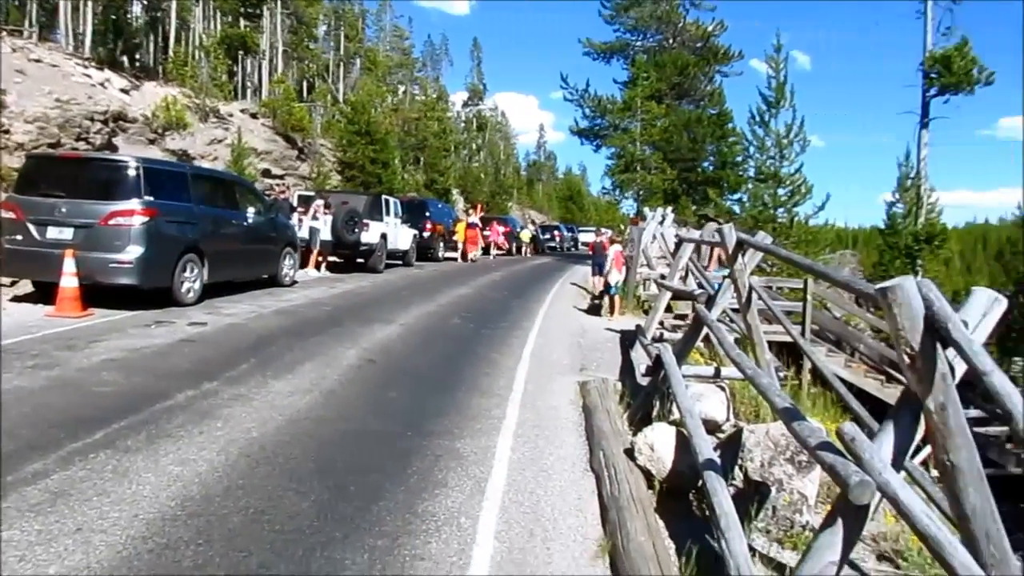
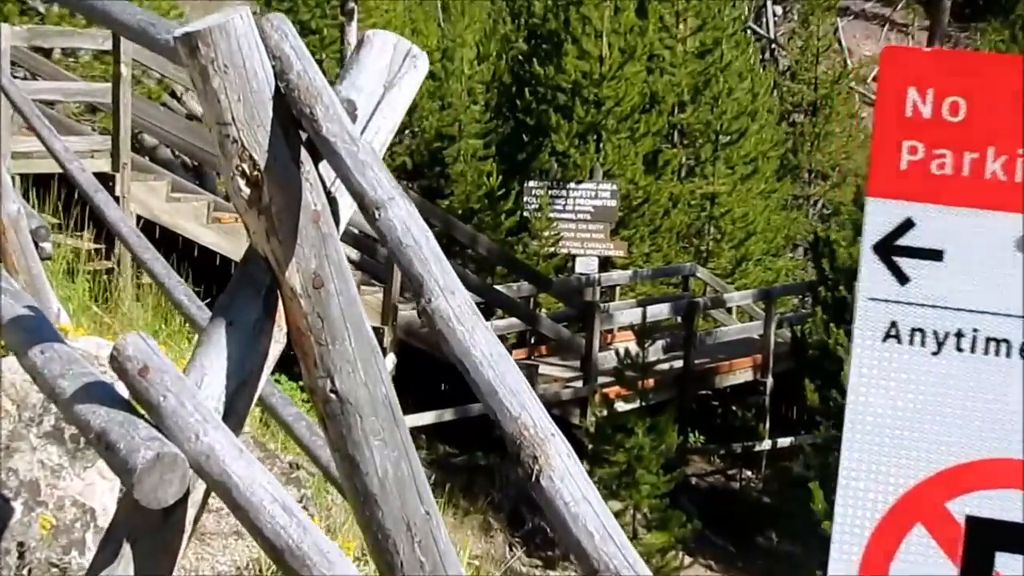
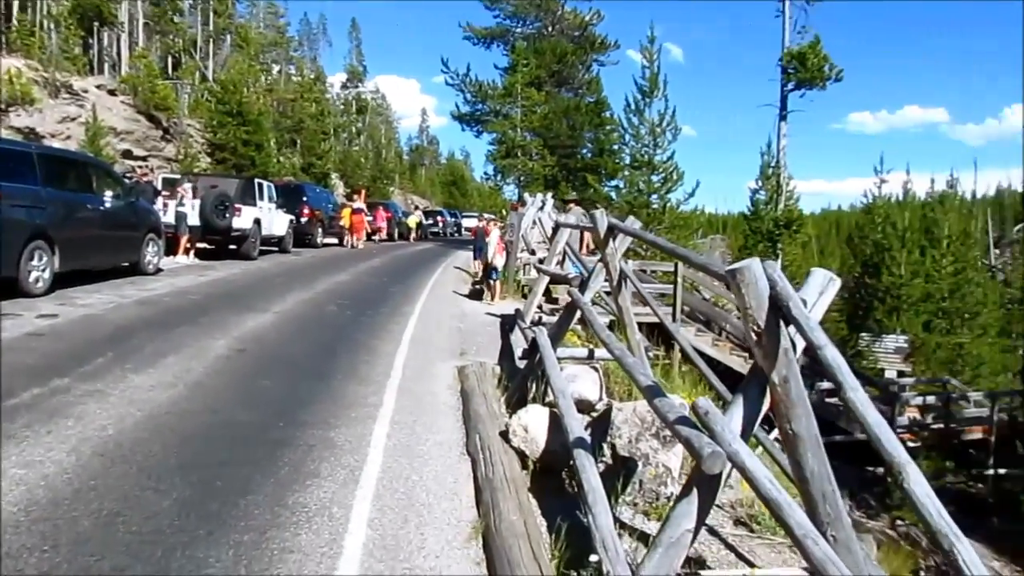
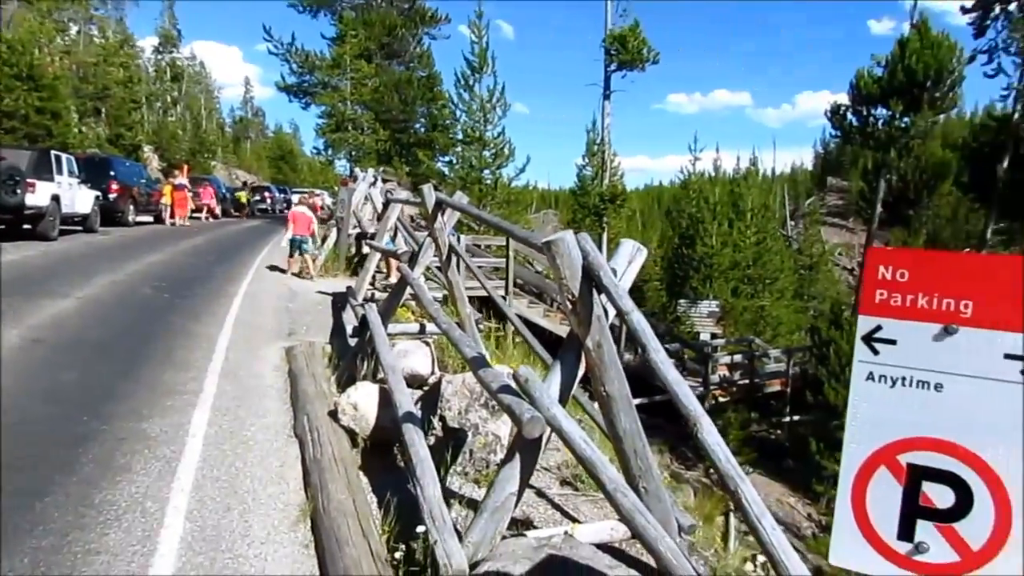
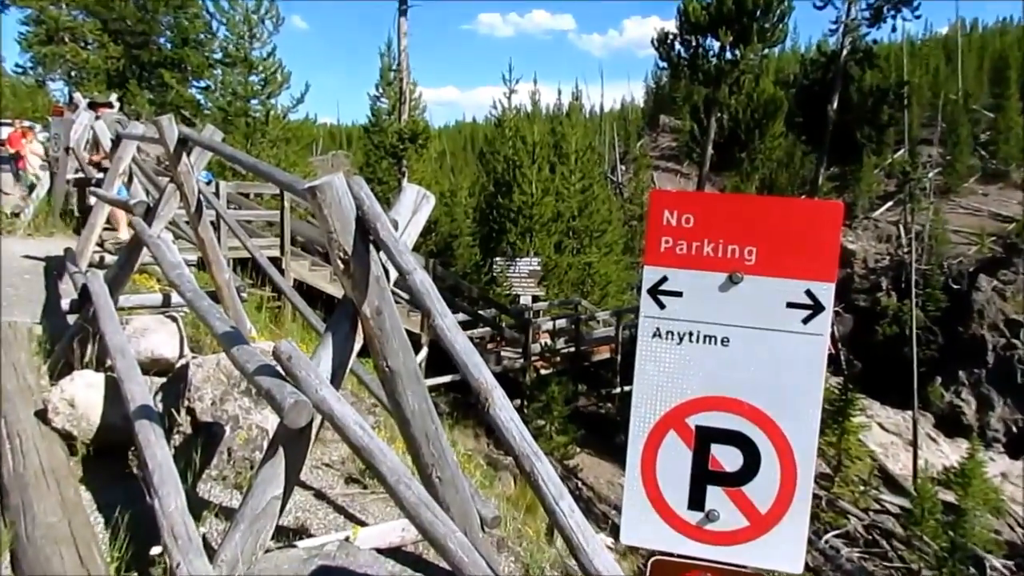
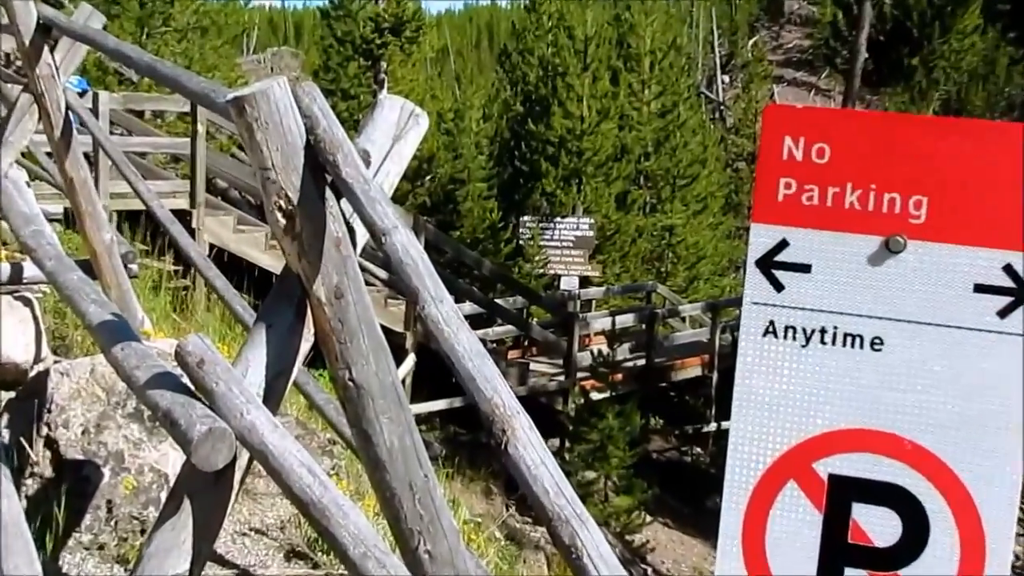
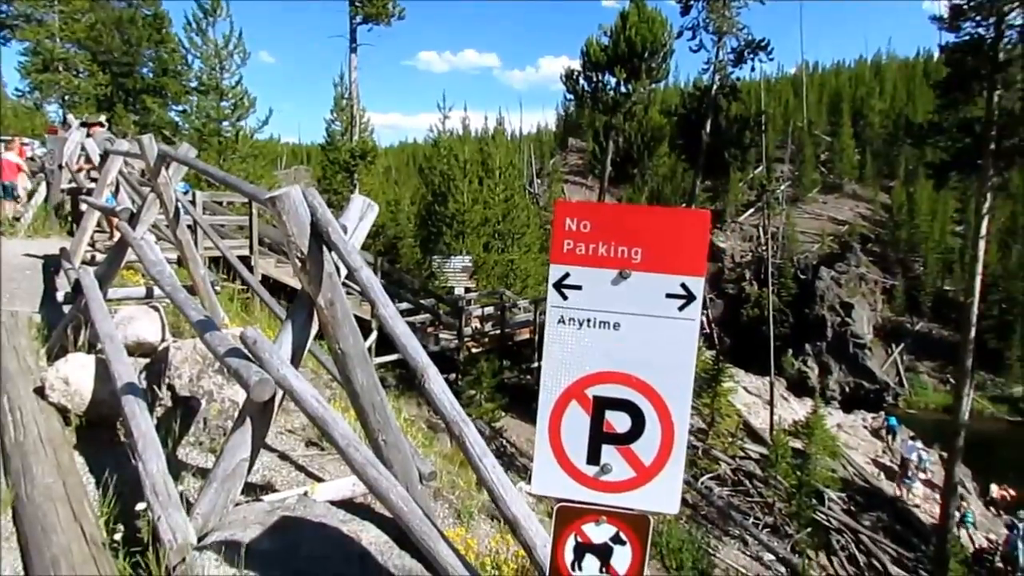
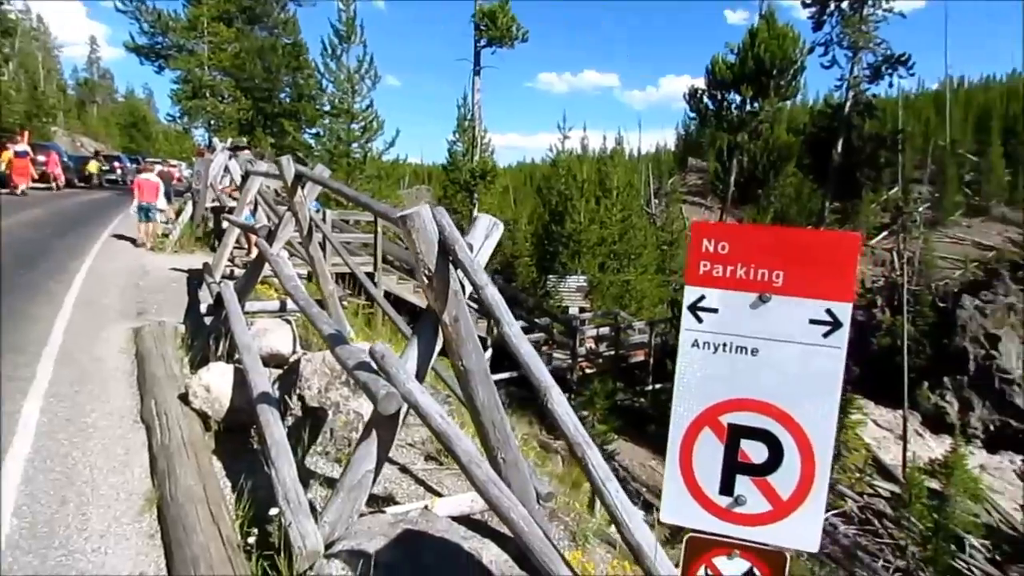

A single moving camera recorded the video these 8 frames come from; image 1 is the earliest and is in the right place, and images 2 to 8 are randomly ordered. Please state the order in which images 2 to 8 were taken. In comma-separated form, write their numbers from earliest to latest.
3, 4, 8, 7, 5, 6, 2
